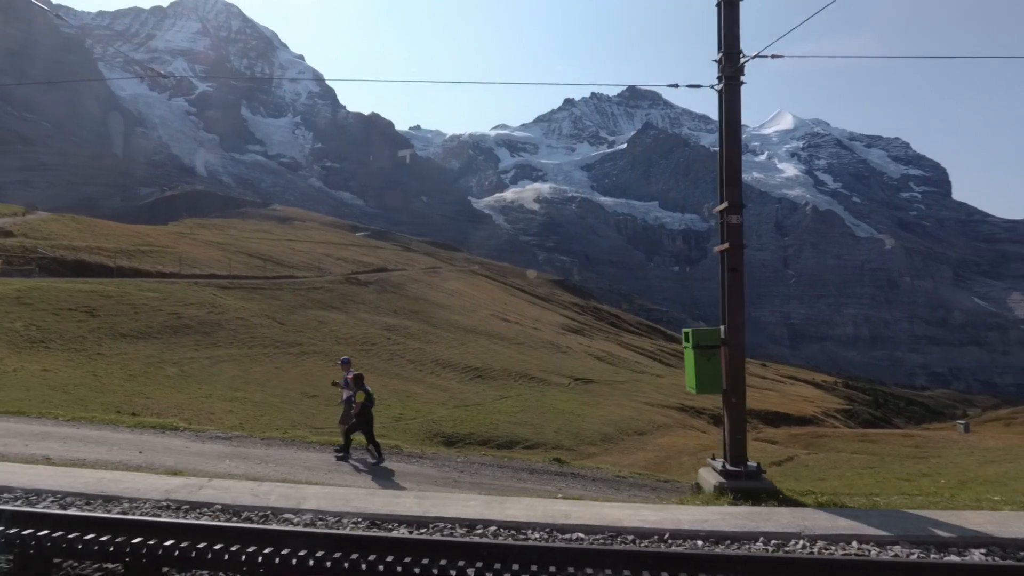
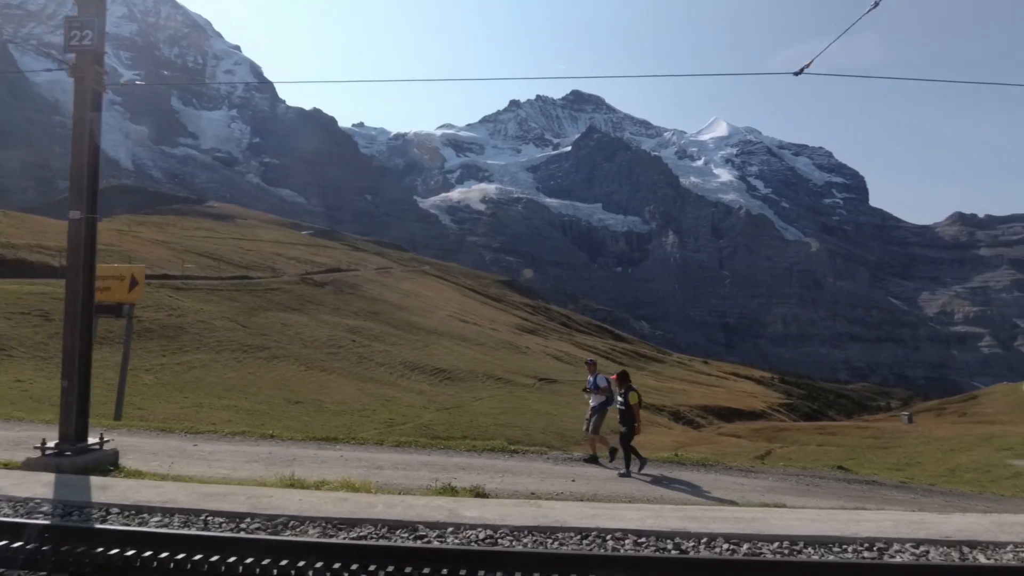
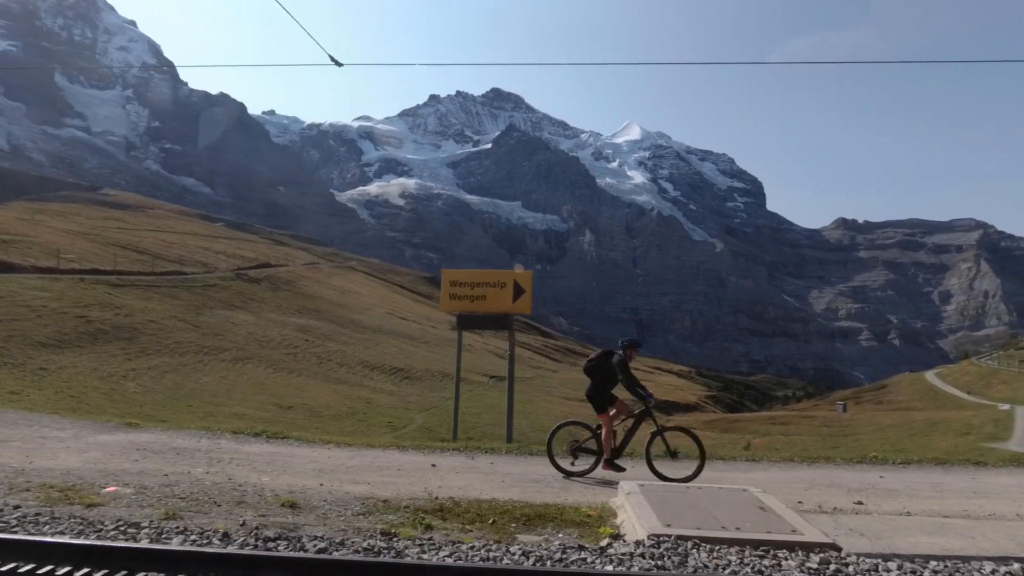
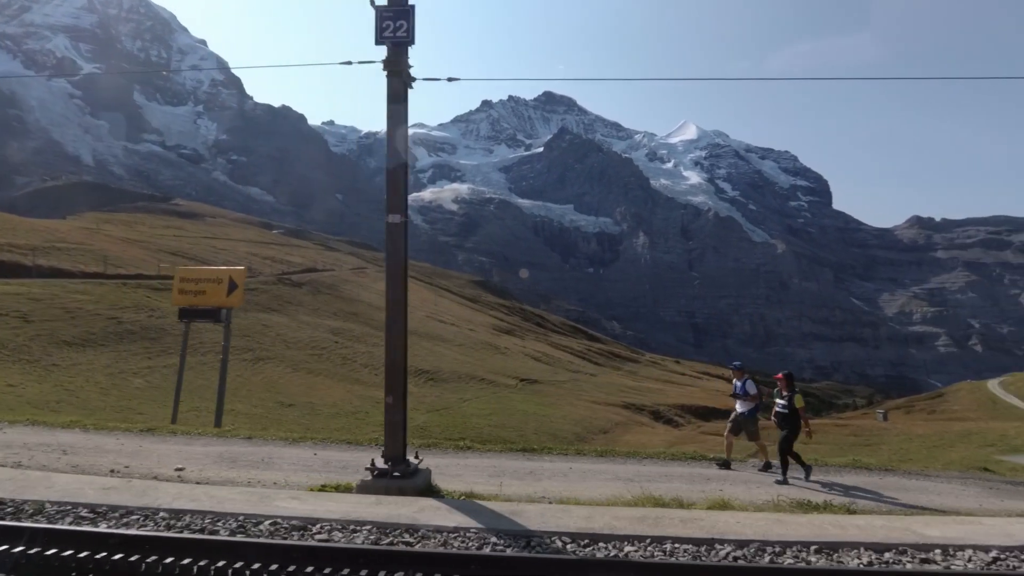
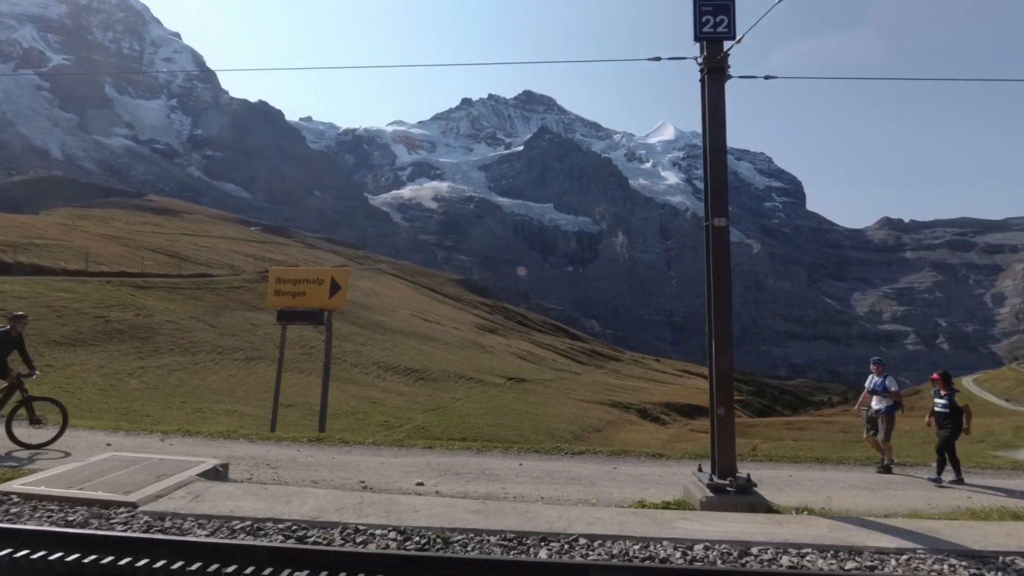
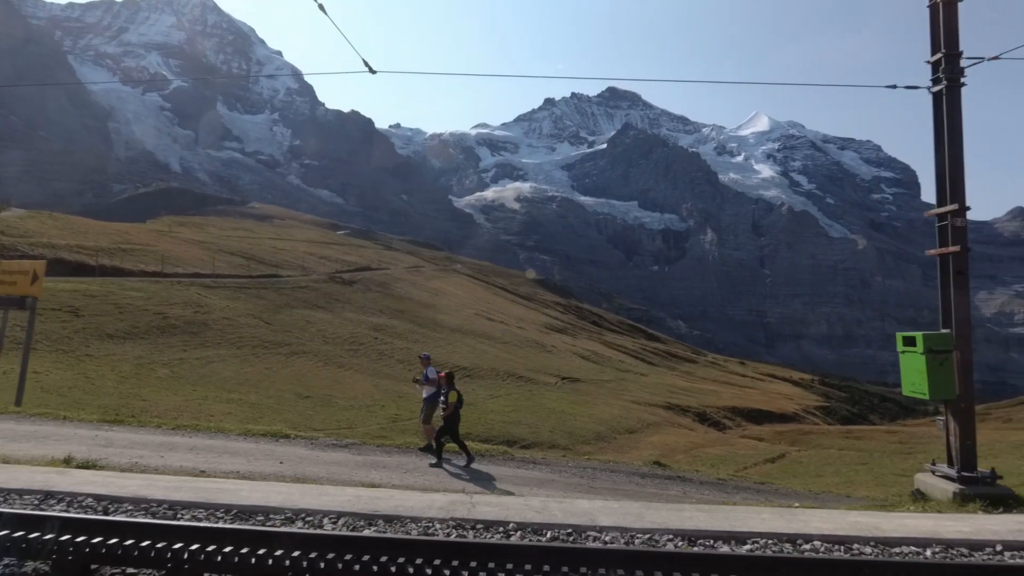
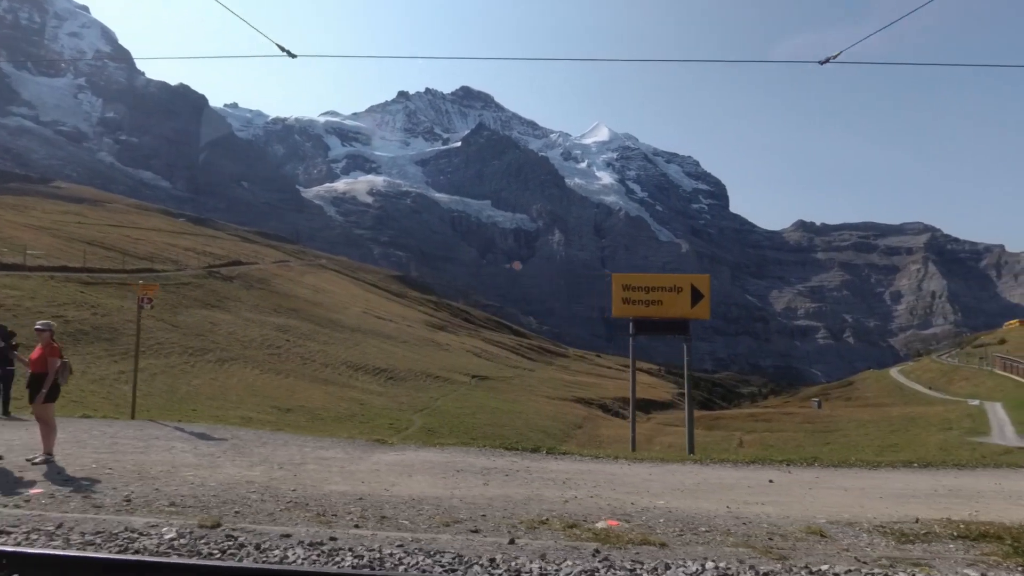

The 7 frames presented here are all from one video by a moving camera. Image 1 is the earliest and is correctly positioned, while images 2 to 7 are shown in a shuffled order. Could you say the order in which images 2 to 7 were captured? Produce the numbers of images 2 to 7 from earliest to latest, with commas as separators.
6, 2, 4, 5, 3, 7
